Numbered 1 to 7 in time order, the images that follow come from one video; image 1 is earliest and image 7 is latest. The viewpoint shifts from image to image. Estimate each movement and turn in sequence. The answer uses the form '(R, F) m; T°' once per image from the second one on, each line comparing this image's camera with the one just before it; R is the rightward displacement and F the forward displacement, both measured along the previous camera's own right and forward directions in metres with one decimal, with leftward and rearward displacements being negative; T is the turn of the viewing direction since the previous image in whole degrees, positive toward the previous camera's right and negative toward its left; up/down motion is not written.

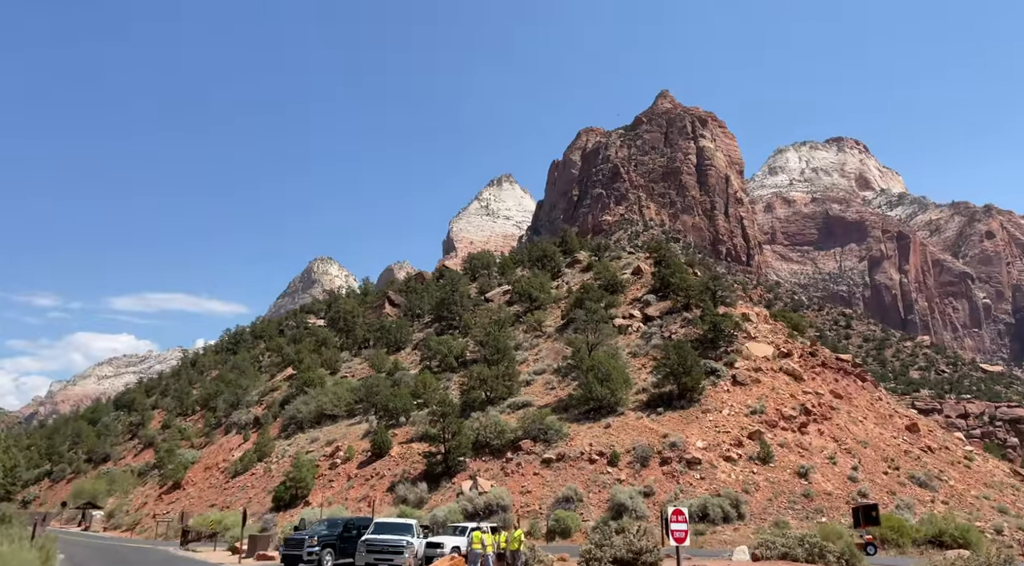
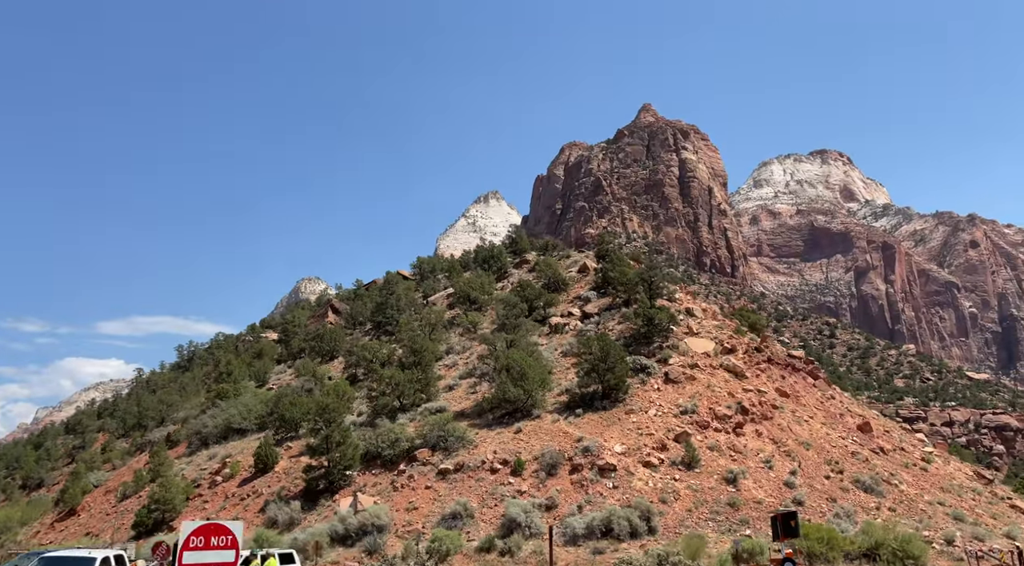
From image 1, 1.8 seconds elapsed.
(+3.2, +3.5) m; +1°
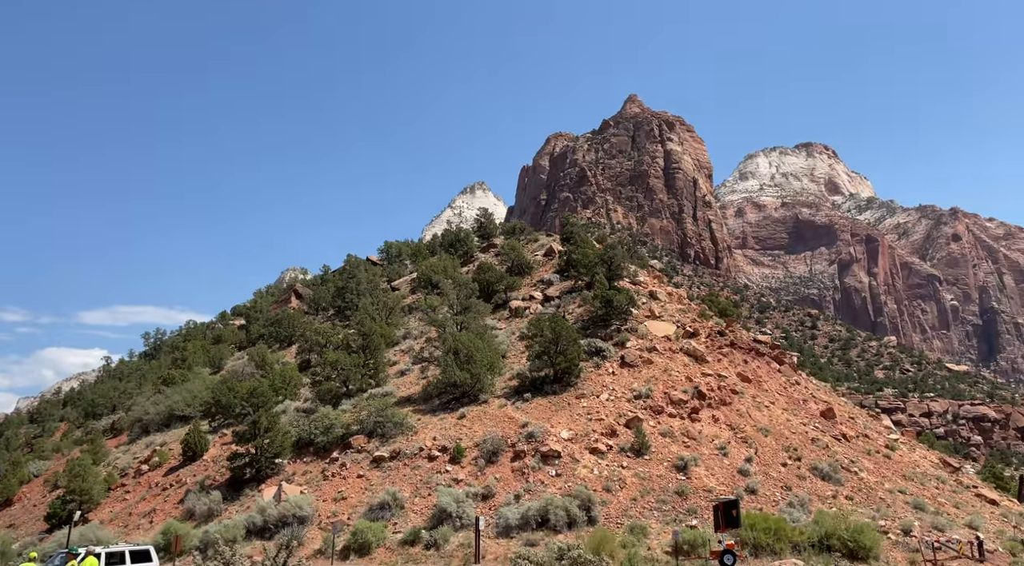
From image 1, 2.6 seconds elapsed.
(+1.4, +1.5) m; +1°
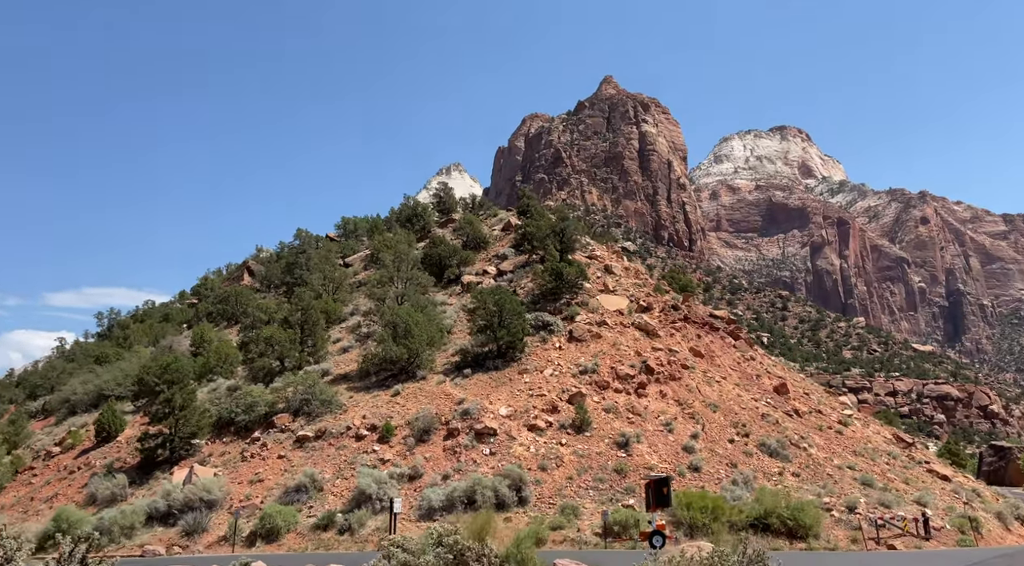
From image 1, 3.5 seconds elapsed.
(+1.2, +1.3) m; +2°
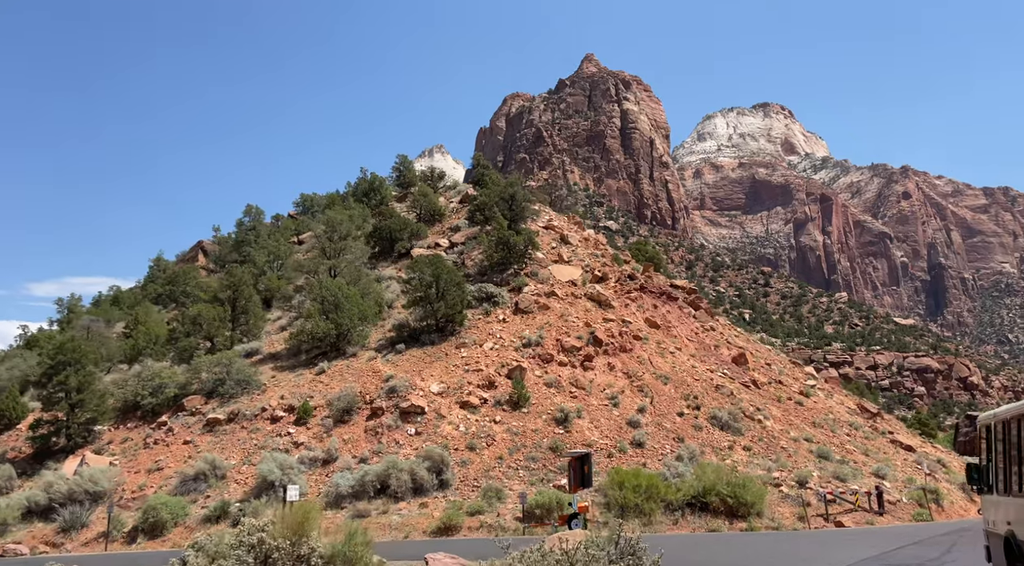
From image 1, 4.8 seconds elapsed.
(+1.5, +1.8) m; +1°
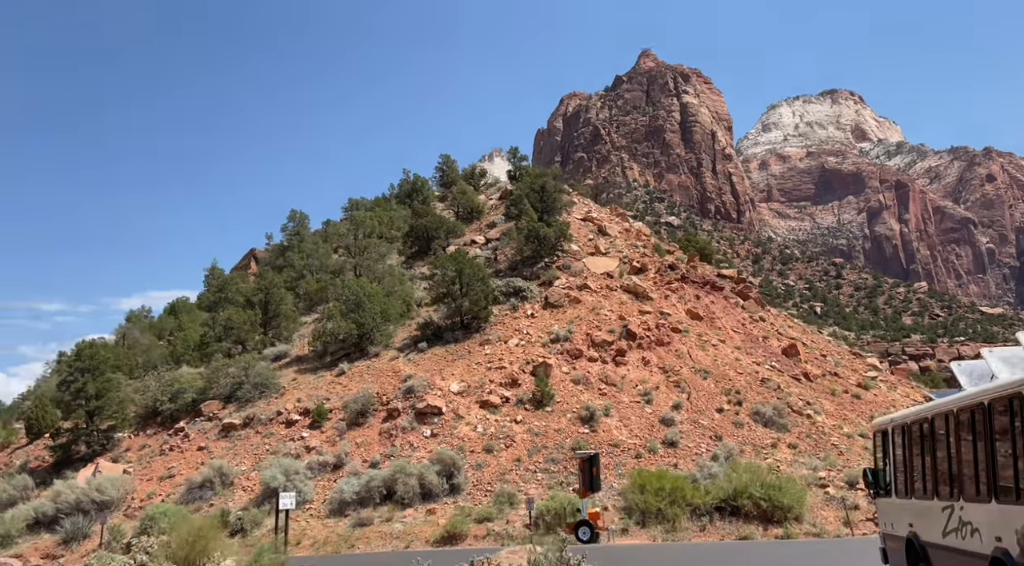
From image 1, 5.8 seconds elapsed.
(+1.1, +1.2) m; -5°
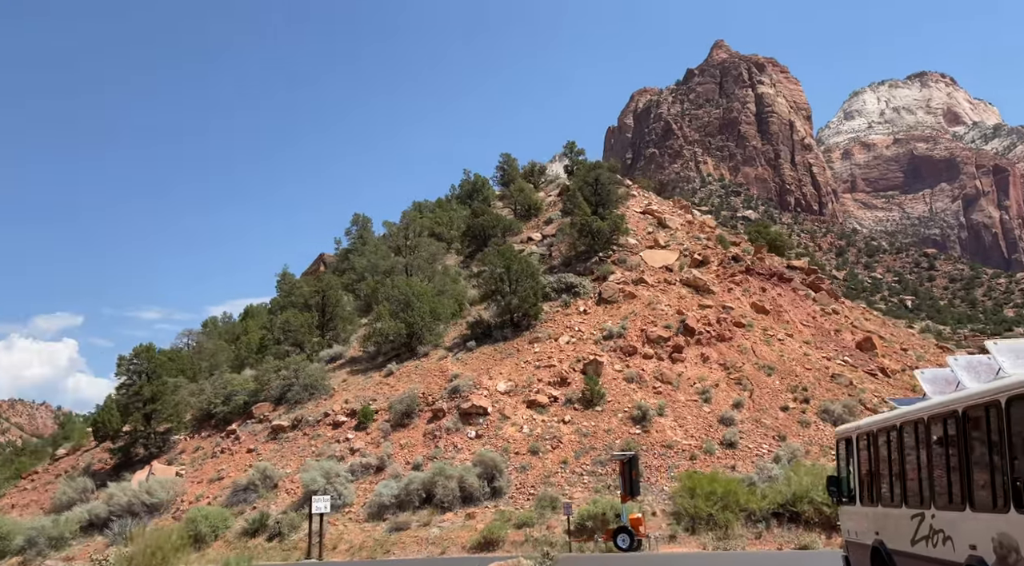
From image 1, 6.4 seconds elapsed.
(+0.7, +0.7) m; -5°
